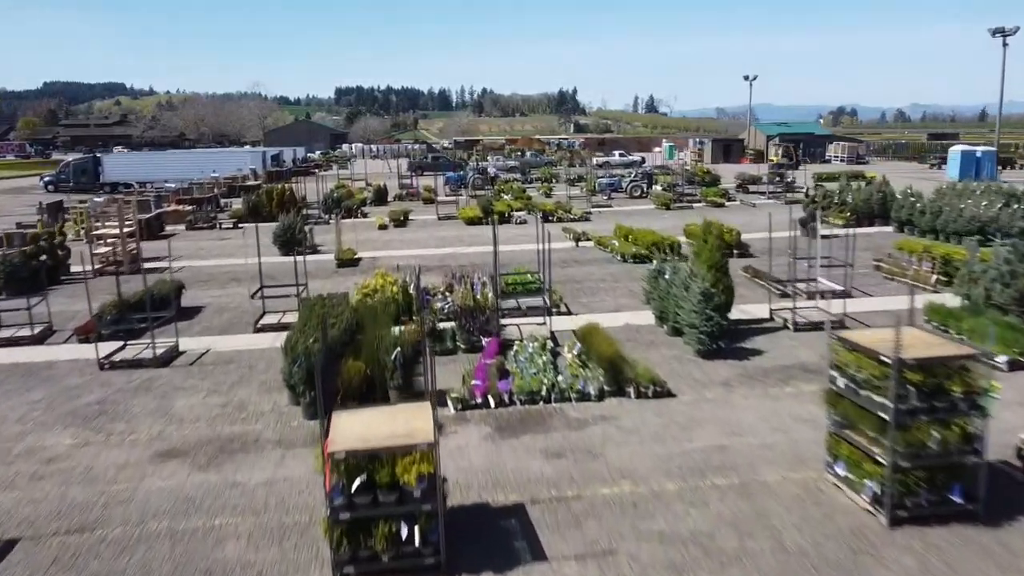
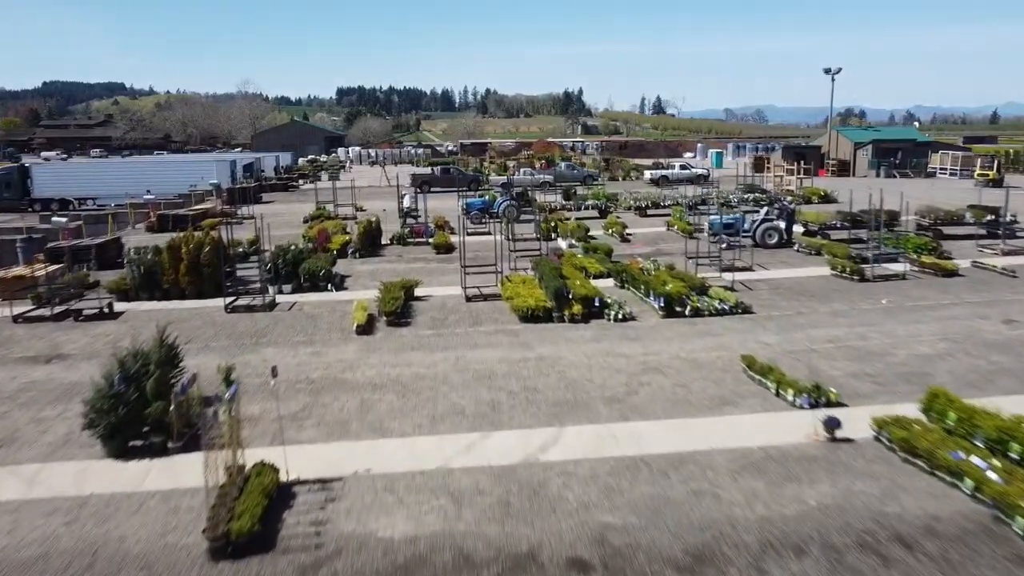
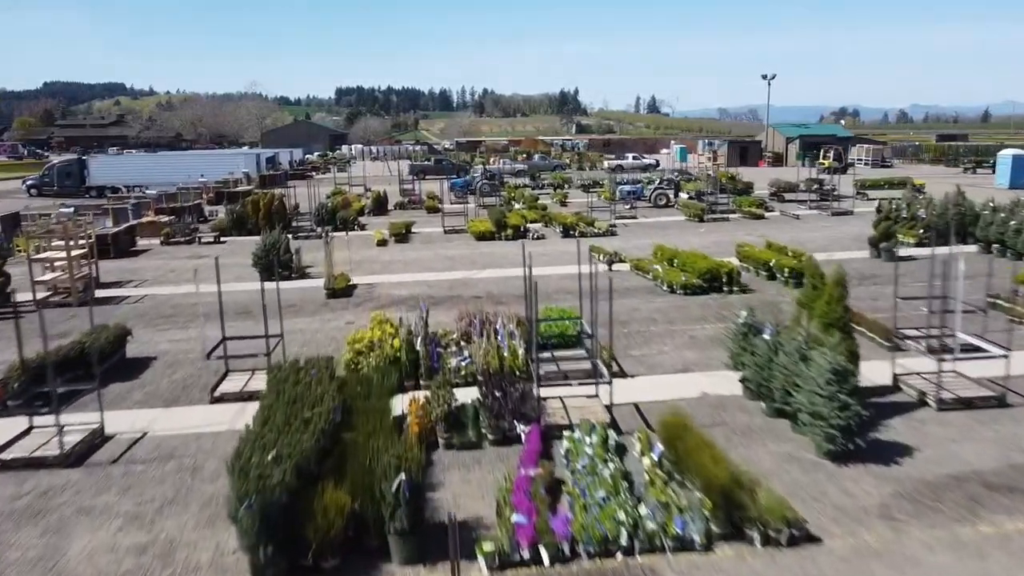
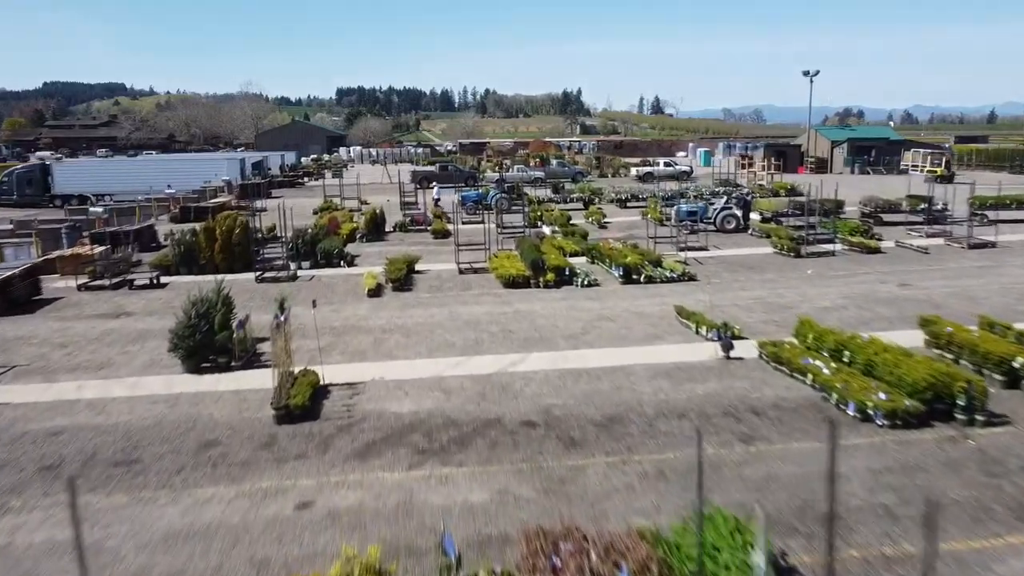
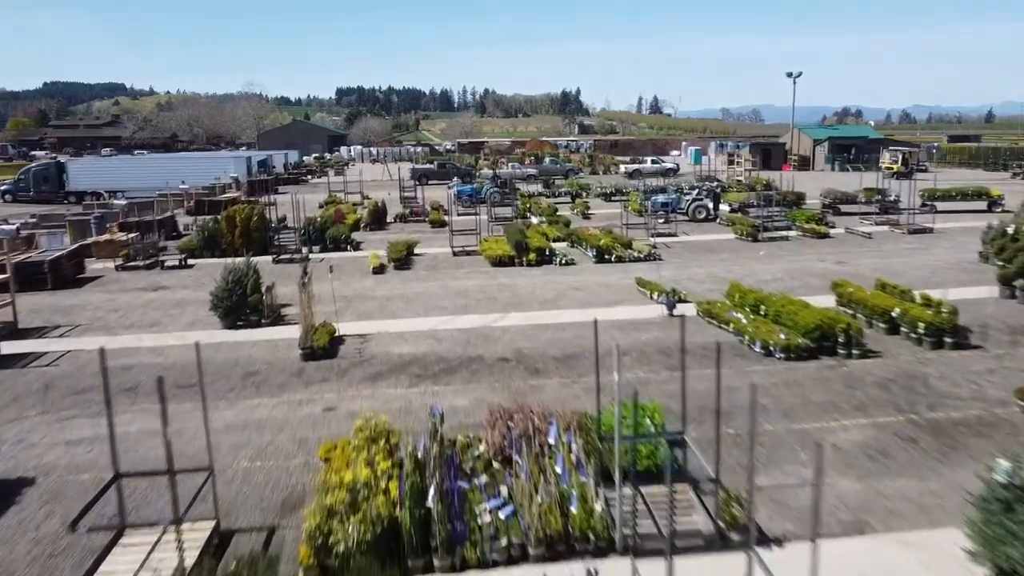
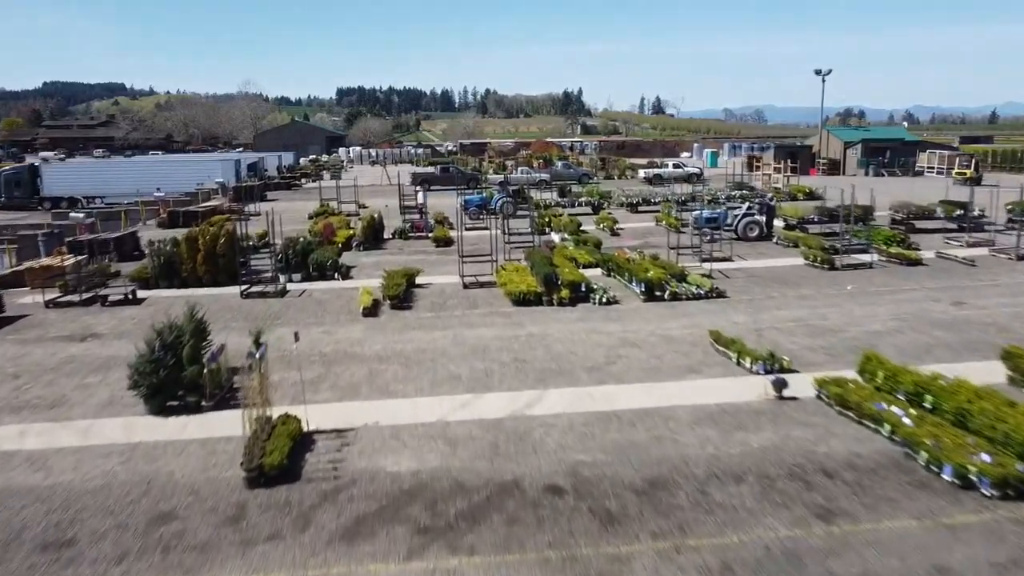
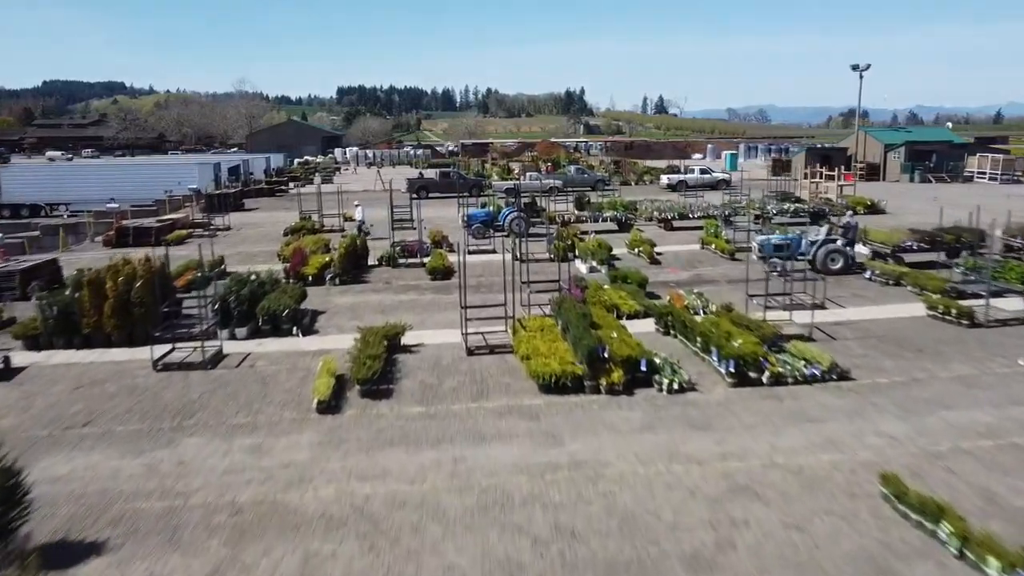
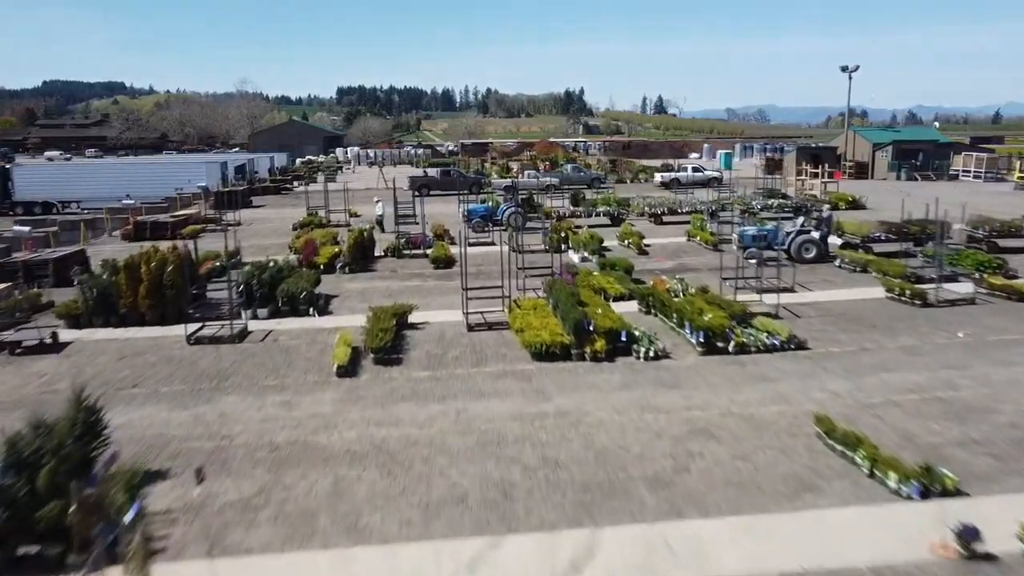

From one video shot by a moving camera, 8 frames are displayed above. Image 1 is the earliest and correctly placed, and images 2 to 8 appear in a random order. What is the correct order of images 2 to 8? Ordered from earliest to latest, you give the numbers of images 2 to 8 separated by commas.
3, 5, 4, 6, 2, 8, 7
